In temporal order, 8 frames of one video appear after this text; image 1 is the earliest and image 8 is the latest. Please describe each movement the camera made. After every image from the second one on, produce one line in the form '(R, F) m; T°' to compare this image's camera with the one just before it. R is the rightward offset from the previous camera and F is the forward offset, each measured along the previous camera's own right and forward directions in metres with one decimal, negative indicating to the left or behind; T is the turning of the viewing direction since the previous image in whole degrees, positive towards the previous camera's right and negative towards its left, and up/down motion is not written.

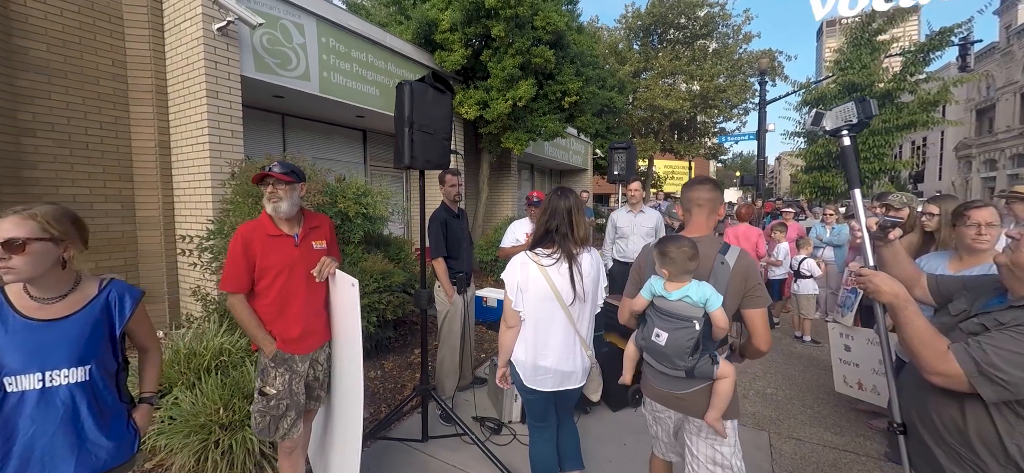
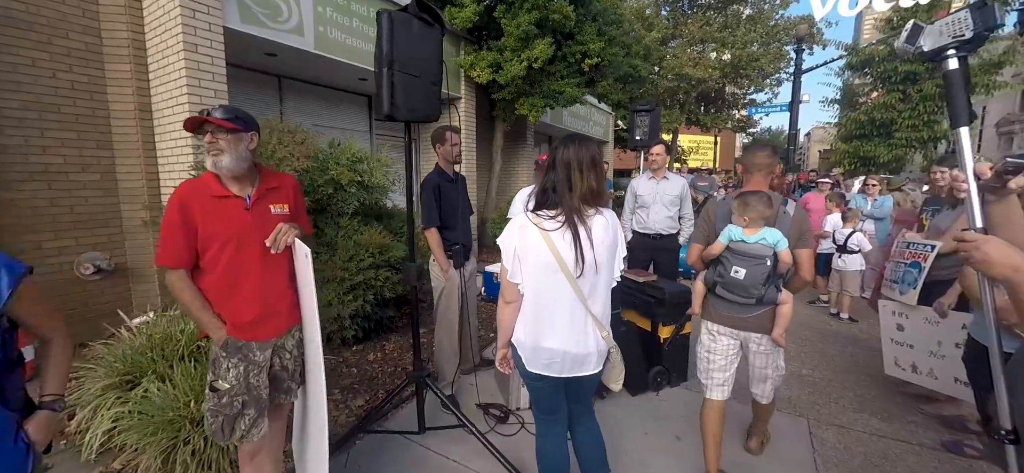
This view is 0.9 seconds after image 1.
(+0.1, +0.5) m; -3°
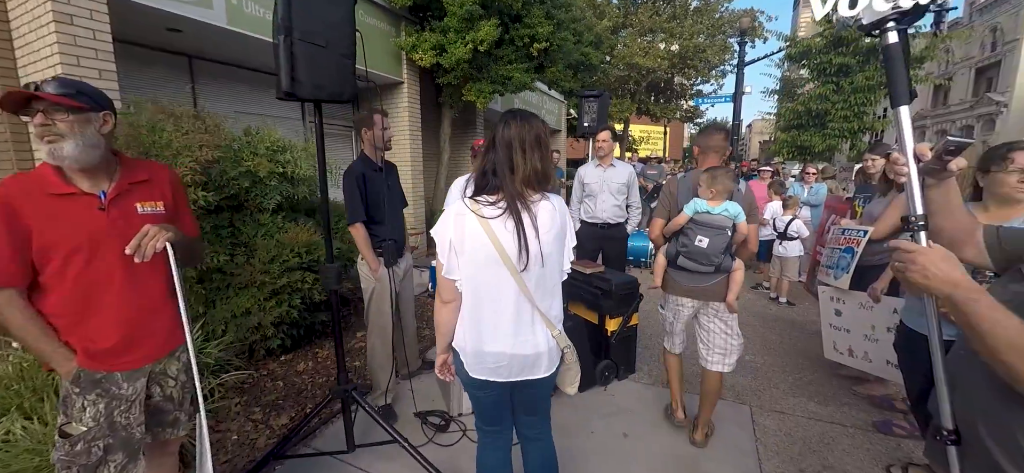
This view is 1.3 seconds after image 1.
(+0.2, +0.2) m; +6°
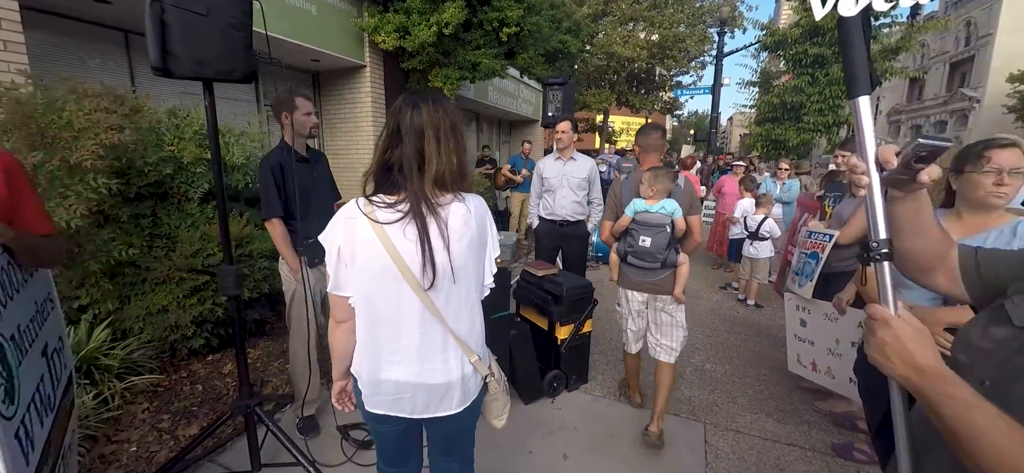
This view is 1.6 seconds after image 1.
(+0.3, +0.3) m; +2°
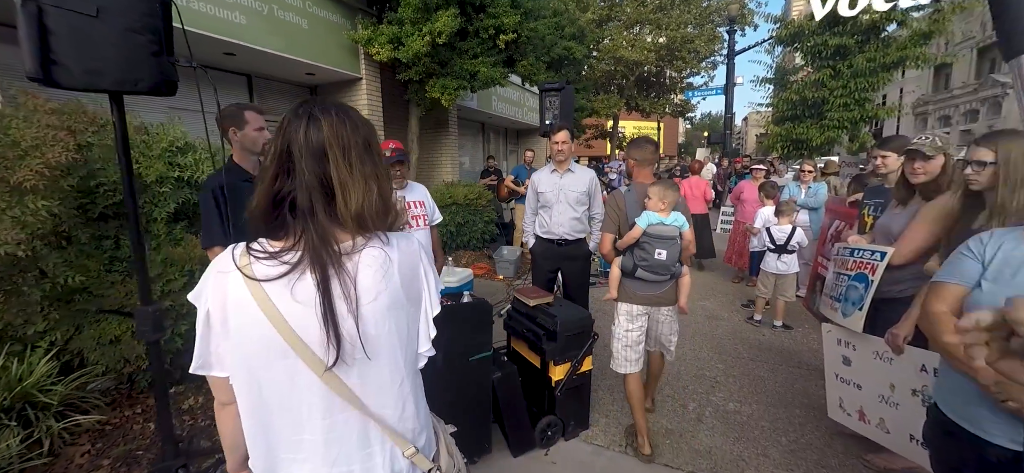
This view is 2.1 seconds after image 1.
(+0.2, +0.3) m; -2°
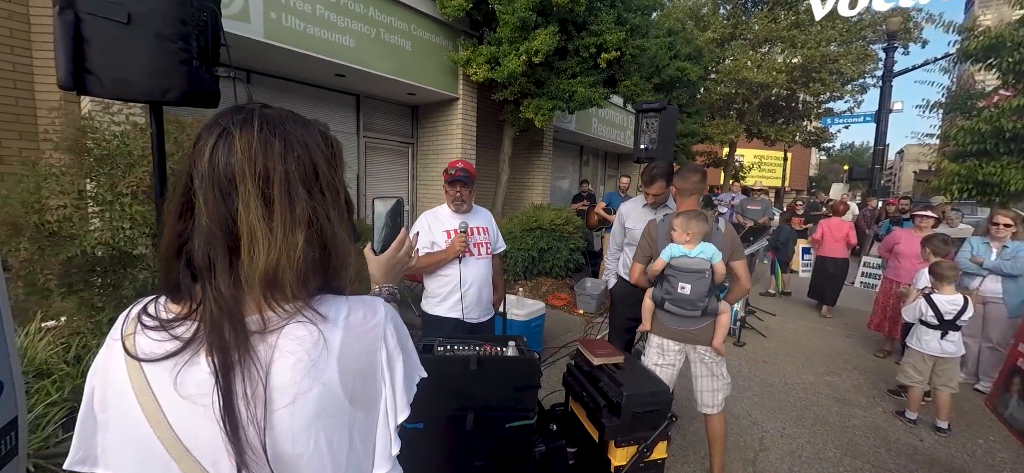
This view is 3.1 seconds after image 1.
(+0.1, +0.3) m; -14°
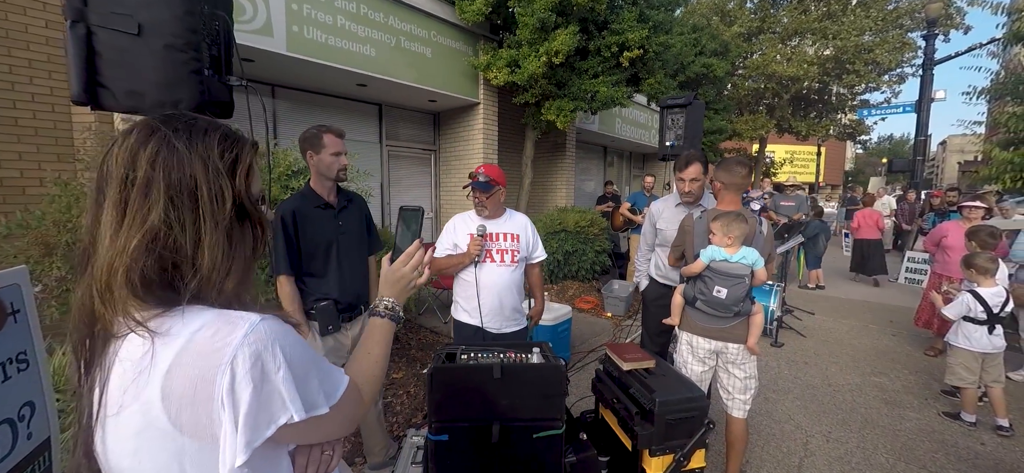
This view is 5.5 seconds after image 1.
(0.0, +0.1) m; -3°
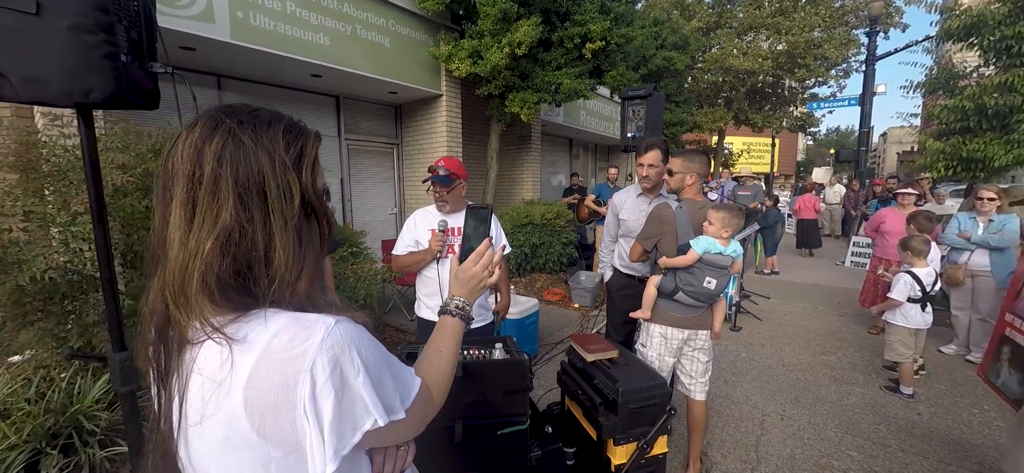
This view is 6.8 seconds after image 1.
(+0.1, 0.0) m; +4°
